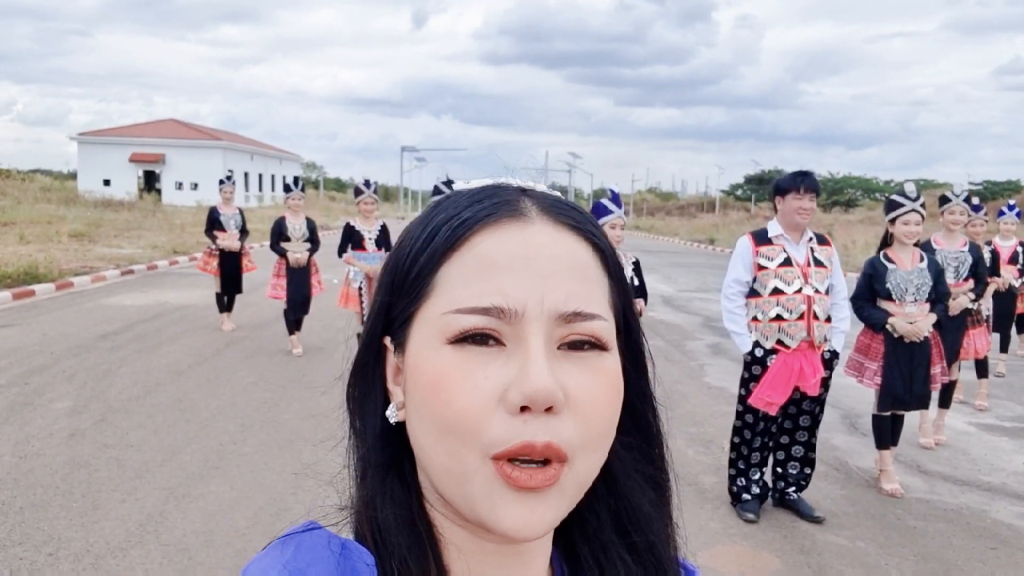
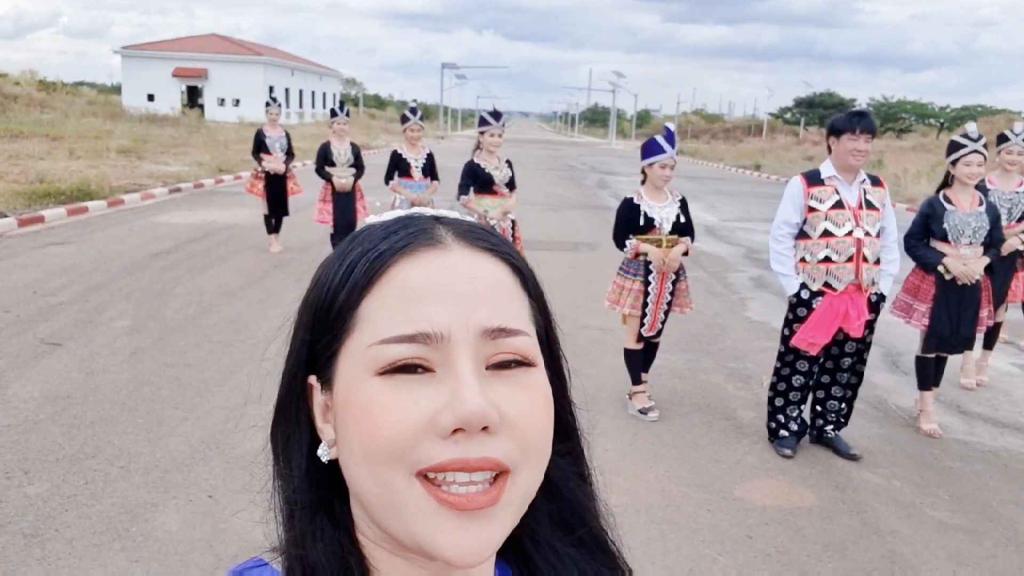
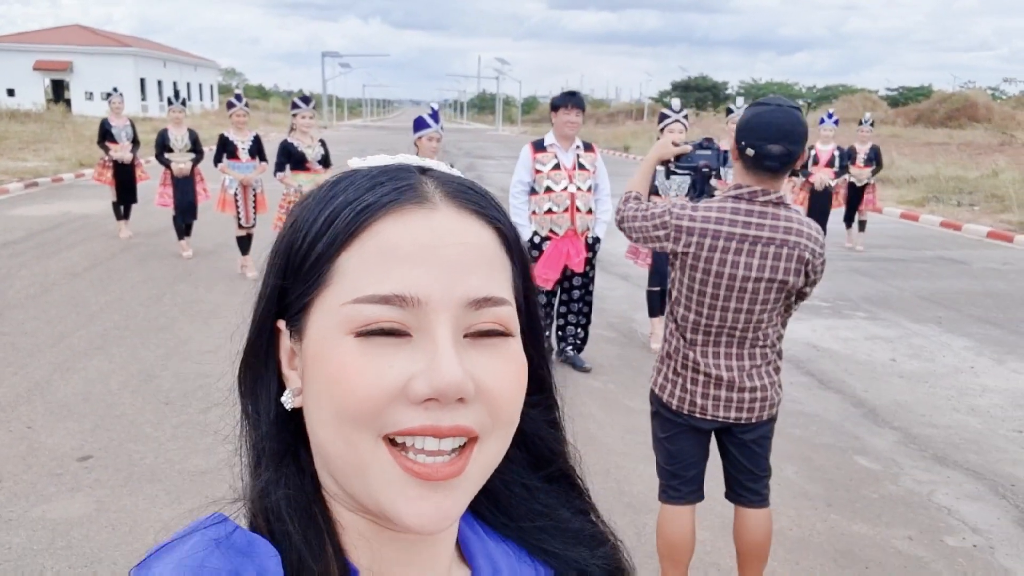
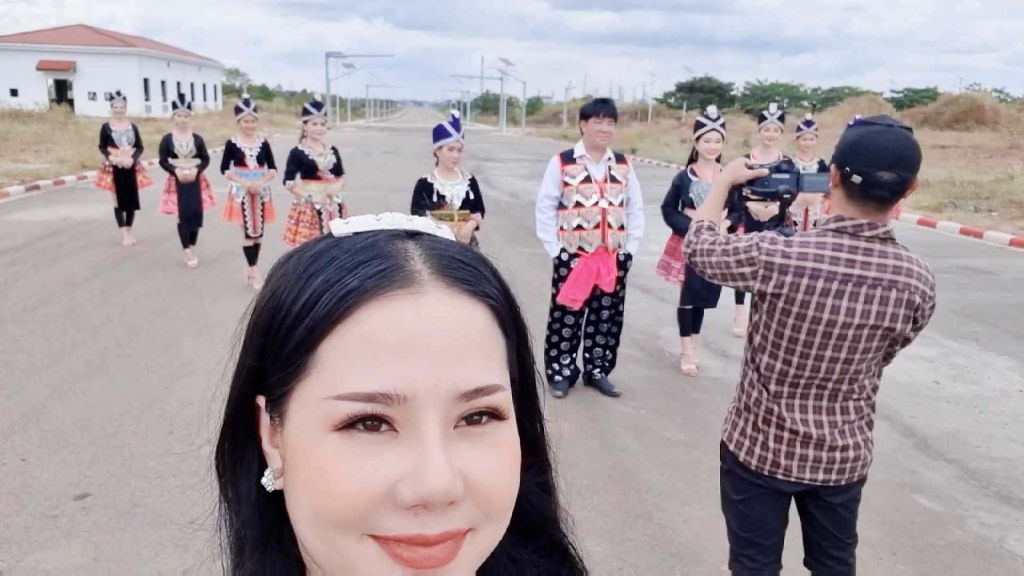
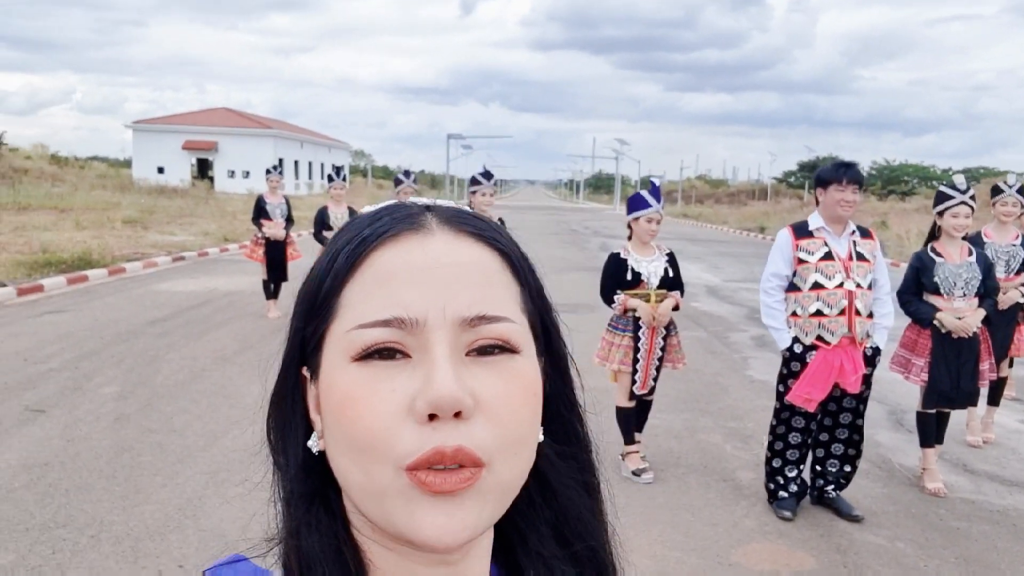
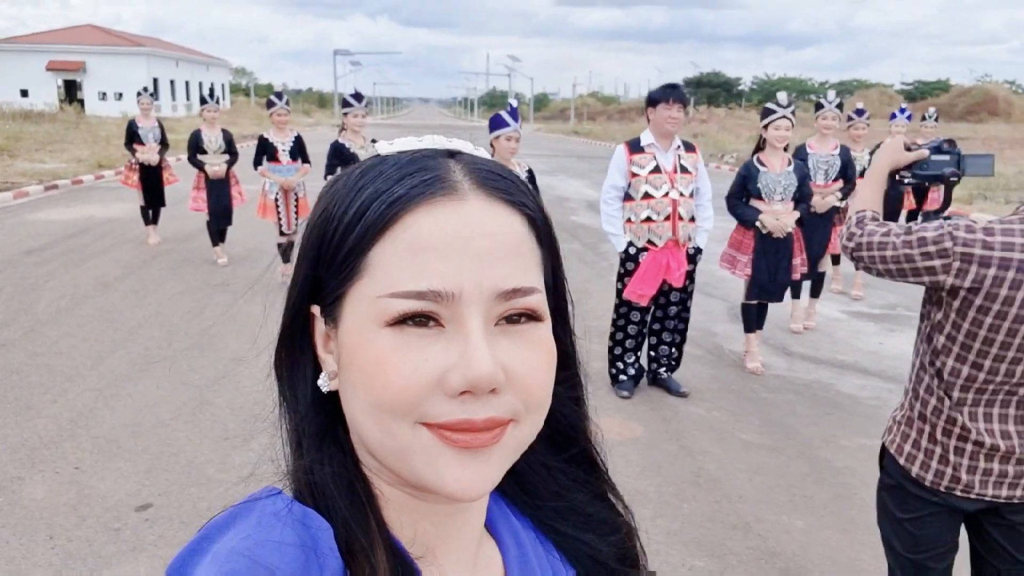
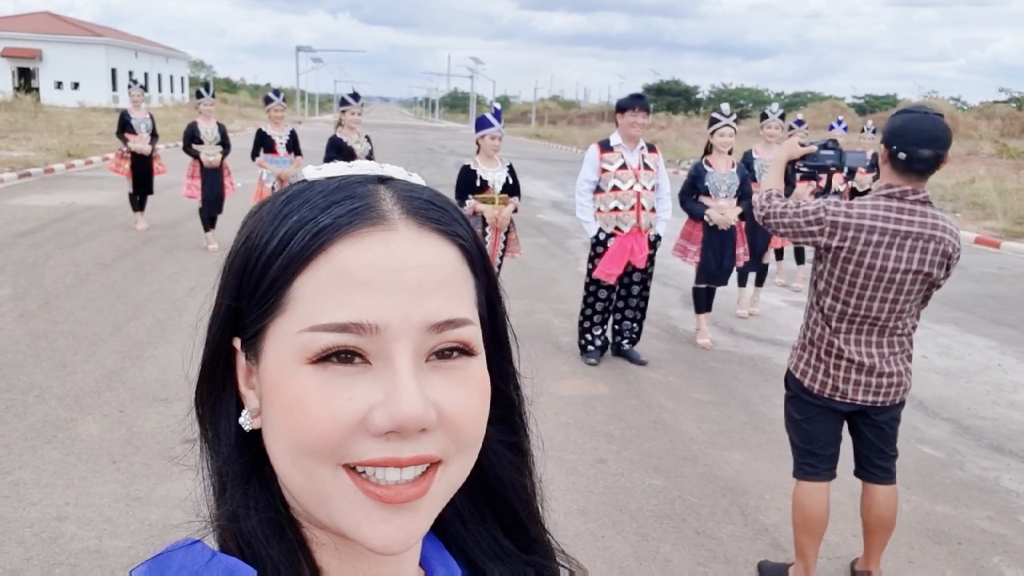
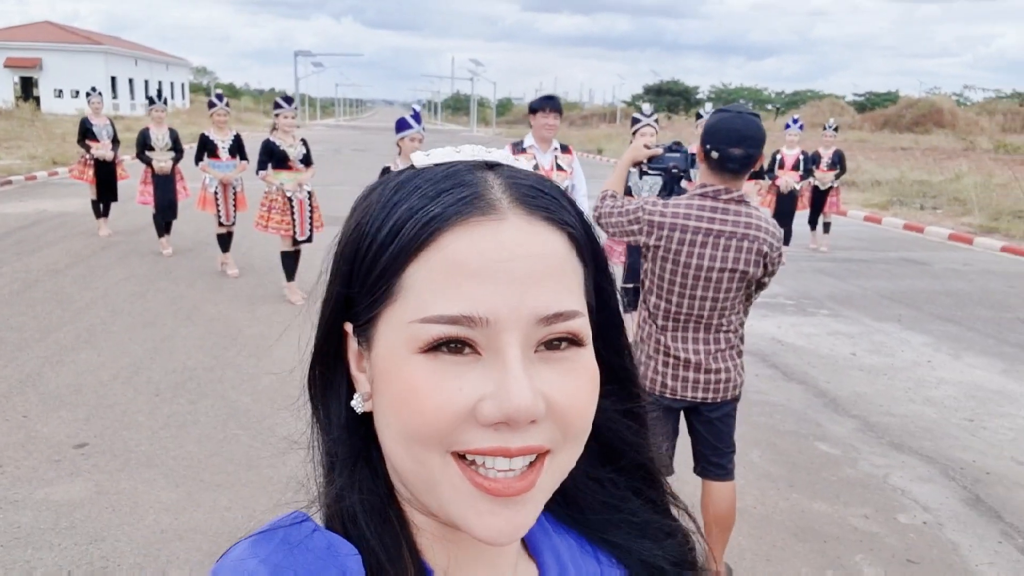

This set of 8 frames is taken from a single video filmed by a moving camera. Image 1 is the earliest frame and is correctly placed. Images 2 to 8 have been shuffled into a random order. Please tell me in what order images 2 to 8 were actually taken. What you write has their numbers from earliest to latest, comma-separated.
5, 2, 6, 4, 3, 8, 7
